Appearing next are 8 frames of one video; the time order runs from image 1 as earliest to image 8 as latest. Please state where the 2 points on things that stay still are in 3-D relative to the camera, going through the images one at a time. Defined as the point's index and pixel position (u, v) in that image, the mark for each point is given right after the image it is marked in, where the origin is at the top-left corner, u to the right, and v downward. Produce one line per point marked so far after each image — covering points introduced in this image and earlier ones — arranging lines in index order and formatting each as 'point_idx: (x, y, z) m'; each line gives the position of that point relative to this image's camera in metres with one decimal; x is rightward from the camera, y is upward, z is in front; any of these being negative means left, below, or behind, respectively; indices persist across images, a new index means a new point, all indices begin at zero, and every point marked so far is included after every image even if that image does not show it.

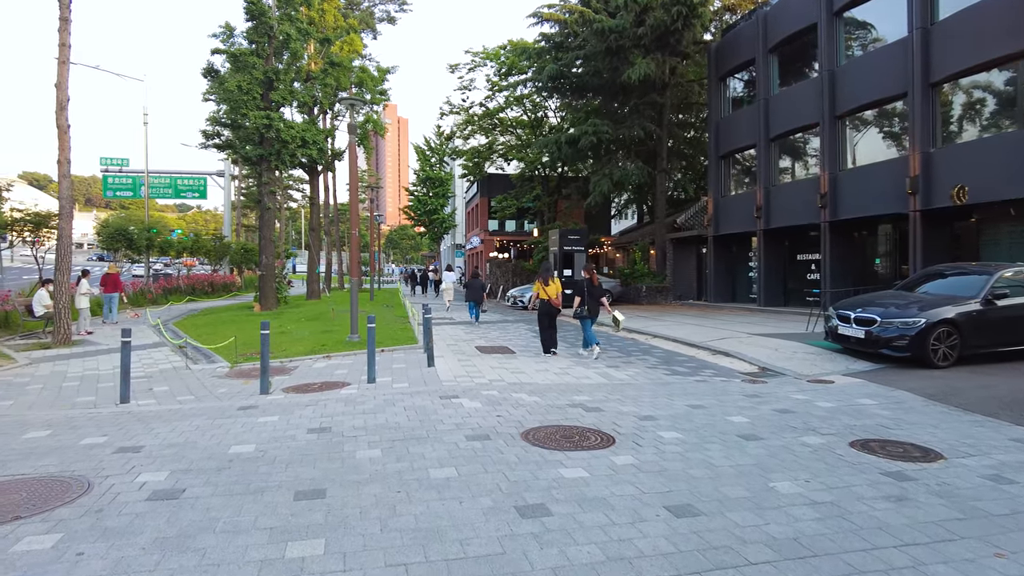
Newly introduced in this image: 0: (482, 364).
0: (-0.5, -1.2, +10.5) m
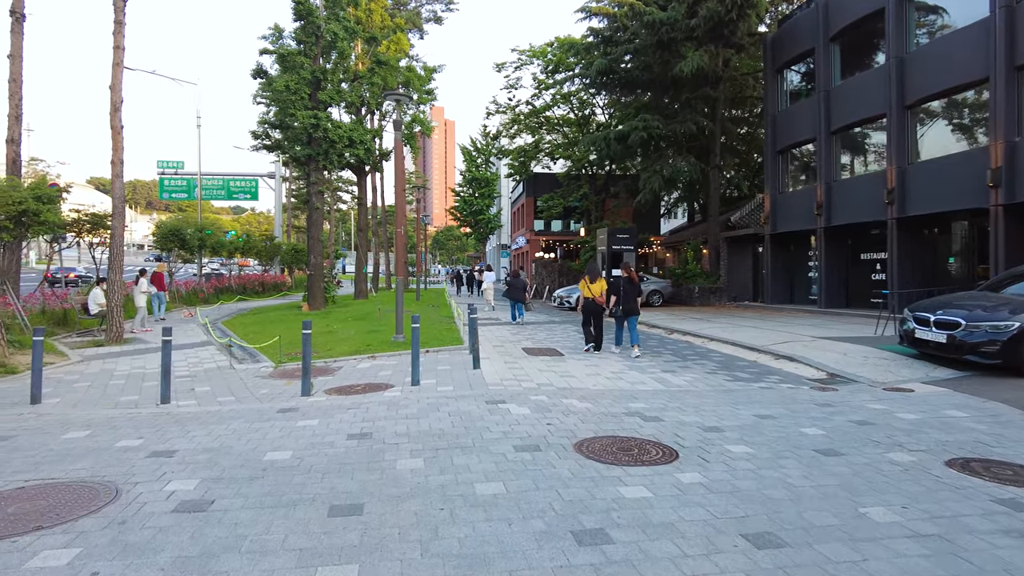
0: (+0.3, -1.2, +10.1) m
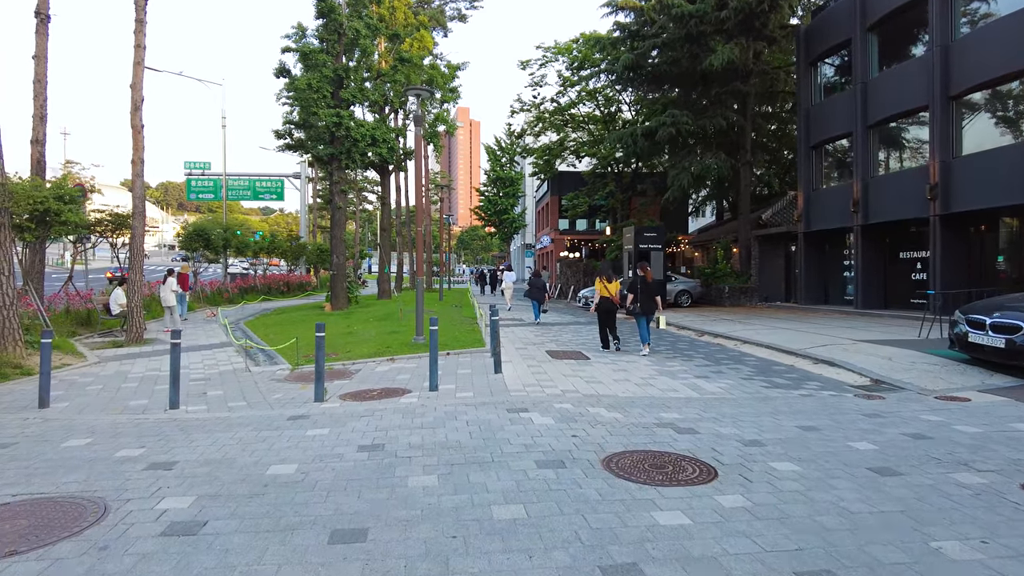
0: (+0.6, -1.2, +9.6) m
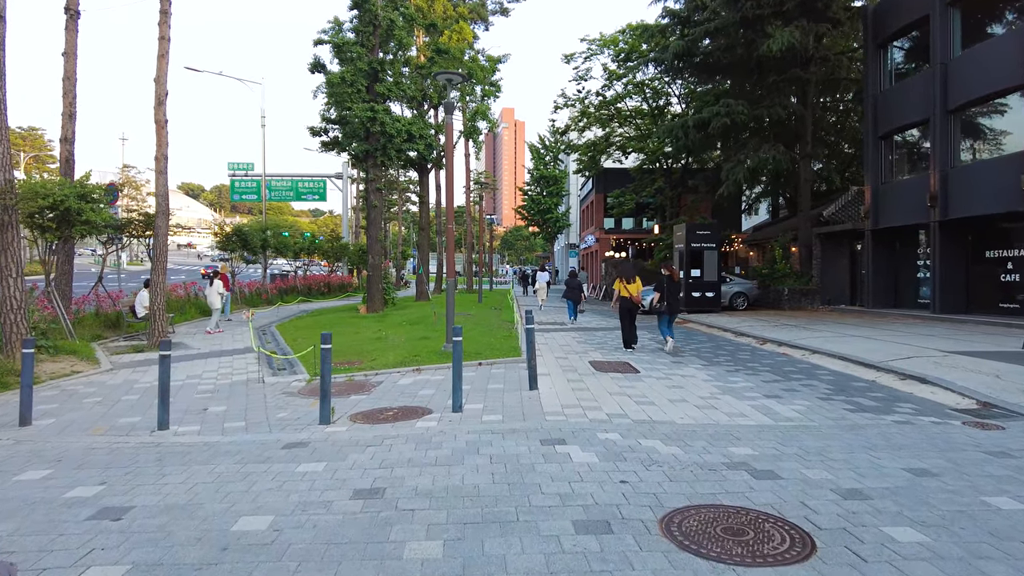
0: (+1.1, -1.3, +8.4) m
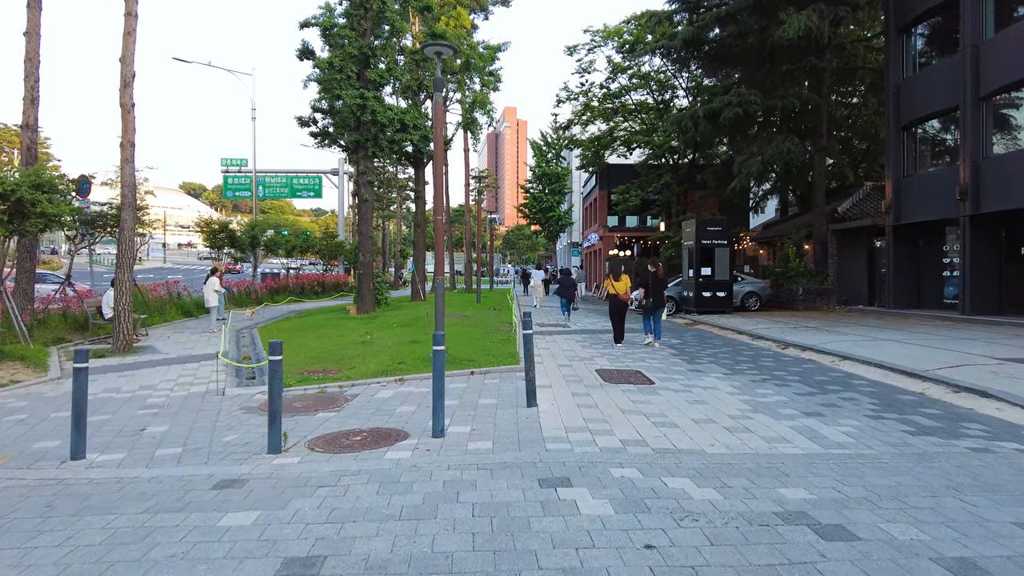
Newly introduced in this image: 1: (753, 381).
0: (+1.0, -1.3, +7.2) m
1: (+3.4, -1.3, +9.2) m
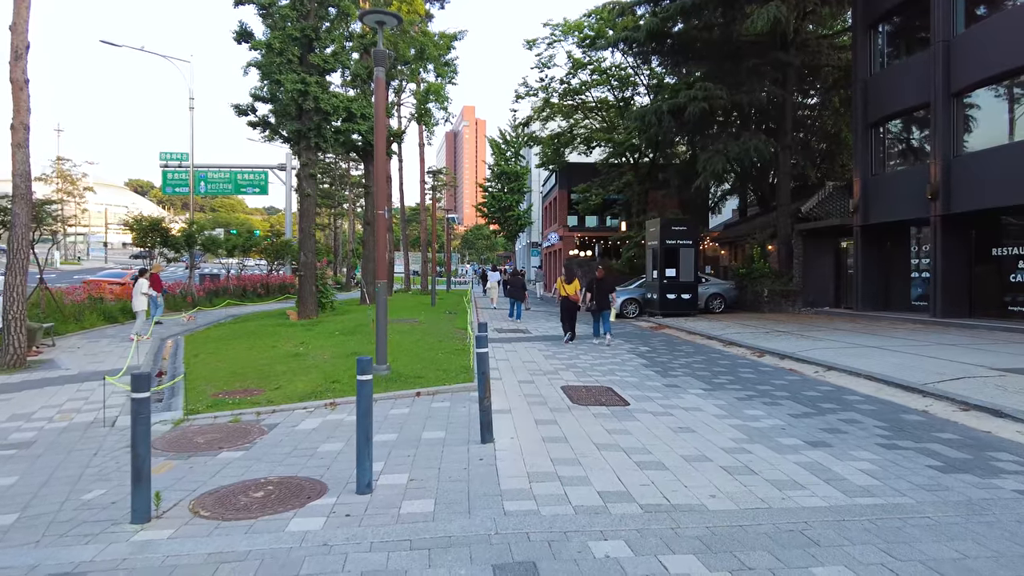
0: (+0.6, -1.3, +6.0) m
1: (+2.8, -1.4, +8.1) m
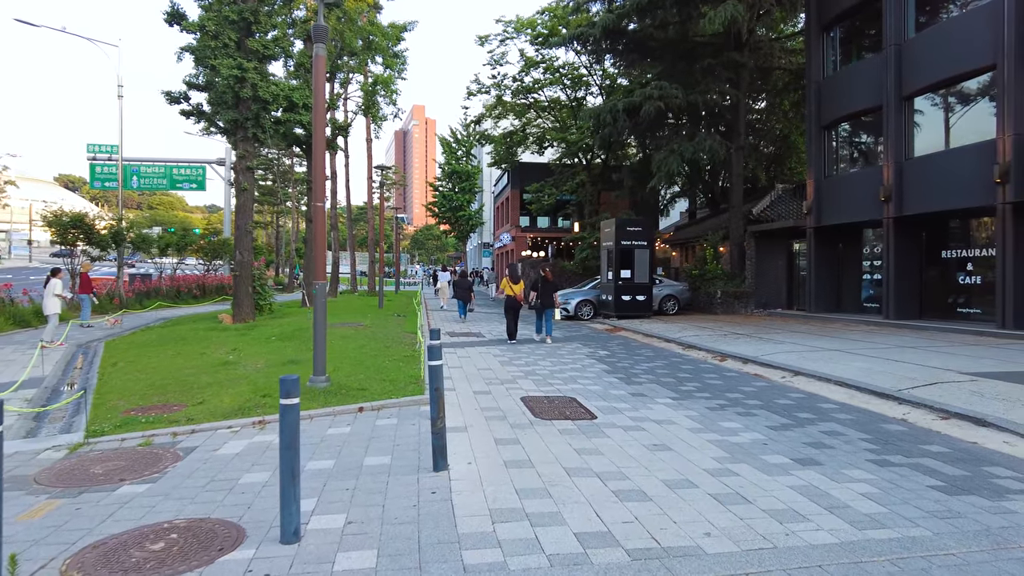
0: (+0.3, -1.3, +5.2) m
1: (+2.3, -1.4, +7.6) m
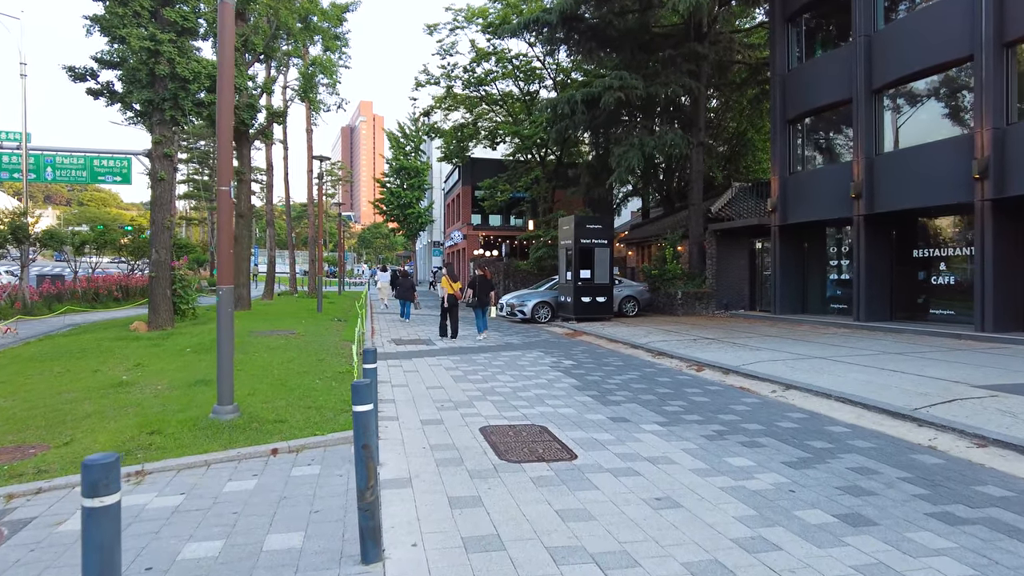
0: (0.0, -1.4, +3.8) m
1: (+1.9, -1.4, +6.3) m
